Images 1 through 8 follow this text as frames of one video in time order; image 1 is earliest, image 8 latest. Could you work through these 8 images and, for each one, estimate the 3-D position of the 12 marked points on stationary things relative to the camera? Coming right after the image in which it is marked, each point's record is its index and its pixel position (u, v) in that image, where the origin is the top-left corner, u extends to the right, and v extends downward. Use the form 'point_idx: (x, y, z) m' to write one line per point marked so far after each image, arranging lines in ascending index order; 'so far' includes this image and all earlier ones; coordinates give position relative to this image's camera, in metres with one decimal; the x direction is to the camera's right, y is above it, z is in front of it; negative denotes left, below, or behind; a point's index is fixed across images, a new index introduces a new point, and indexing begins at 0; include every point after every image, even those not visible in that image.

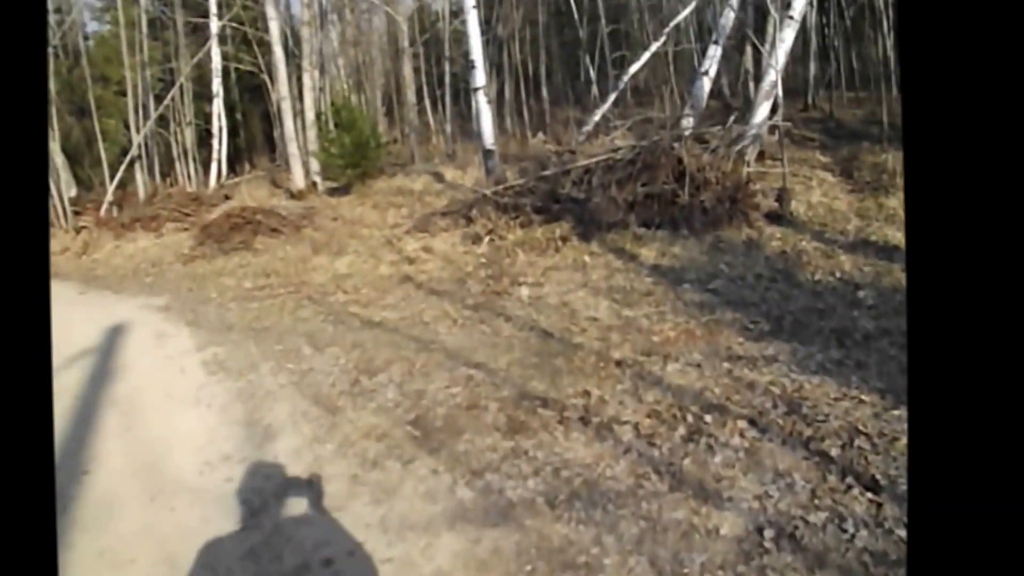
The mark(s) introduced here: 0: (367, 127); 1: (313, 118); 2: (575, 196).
0: (-0.5, +0.6, +3.5) m
1: (-0.7, +0.6, +3.4) m
2: (+0.2, +0.3, +3.4) m
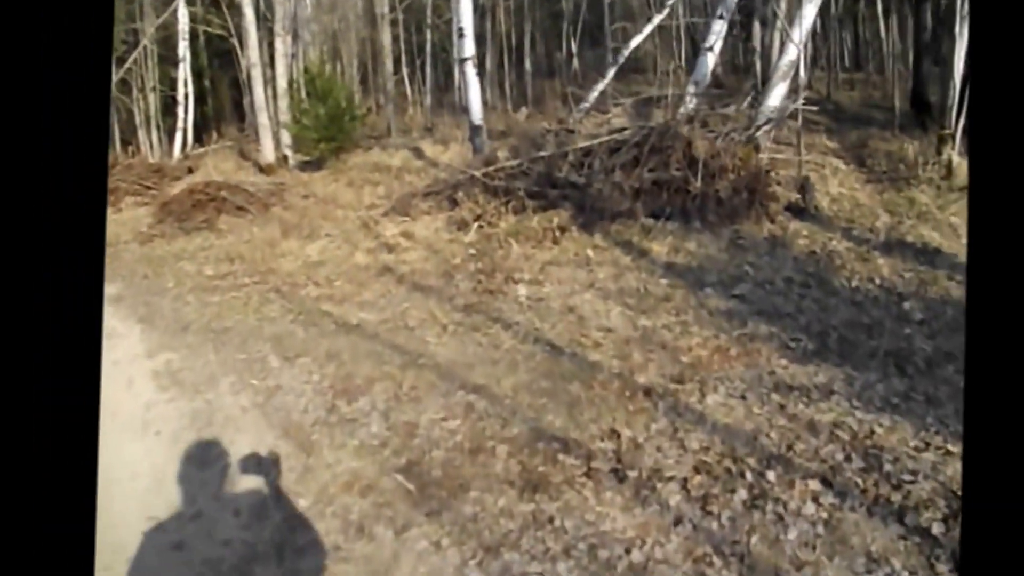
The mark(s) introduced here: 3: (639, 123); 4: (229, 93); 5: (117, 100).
0: (-0.5, +0.6, +3.1) m
1: (-0.7, +0.6, +3.0) m
2: (+0.2, +0.3, +3.1) m
3: (+0.4, +0.5, +3.1) m
4: (-0.9, +0.6, +3.0) m
5: (-1.2, +0.6, +3.0) m
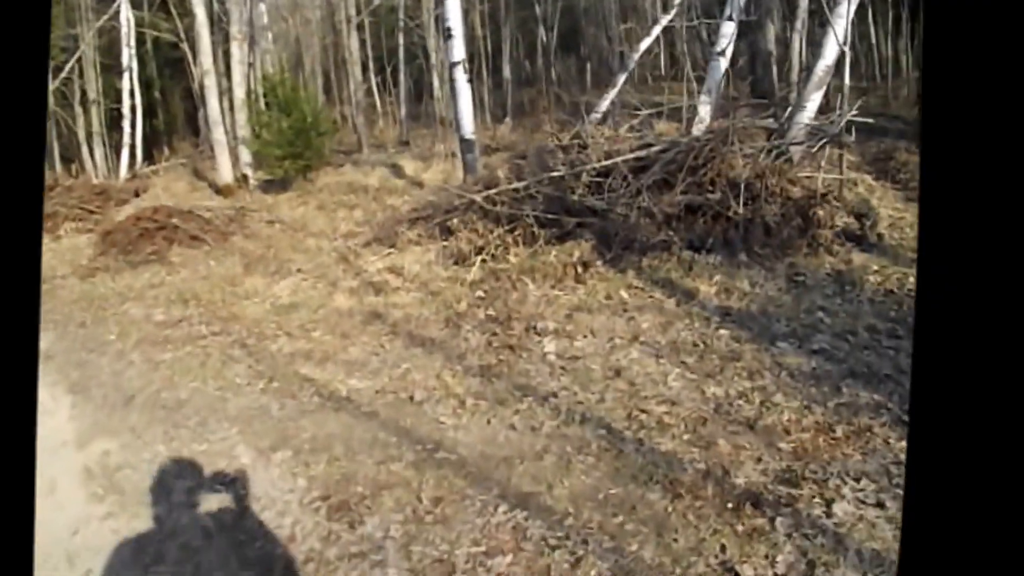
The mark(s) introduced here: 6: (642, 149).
0: (-0.5, +0.5, +2.6) m
1: (-0.7, +0.5, +2.5) m
2: (+0.2, +0.2, +2.6) m
3: (+0.4, +0.4, +2.6) m
4: (-0.9, +0.5, +2.5) m
5: (-1.2, +0.4, +2.4) m
6: (+0.3, +0.4, +2.6) m
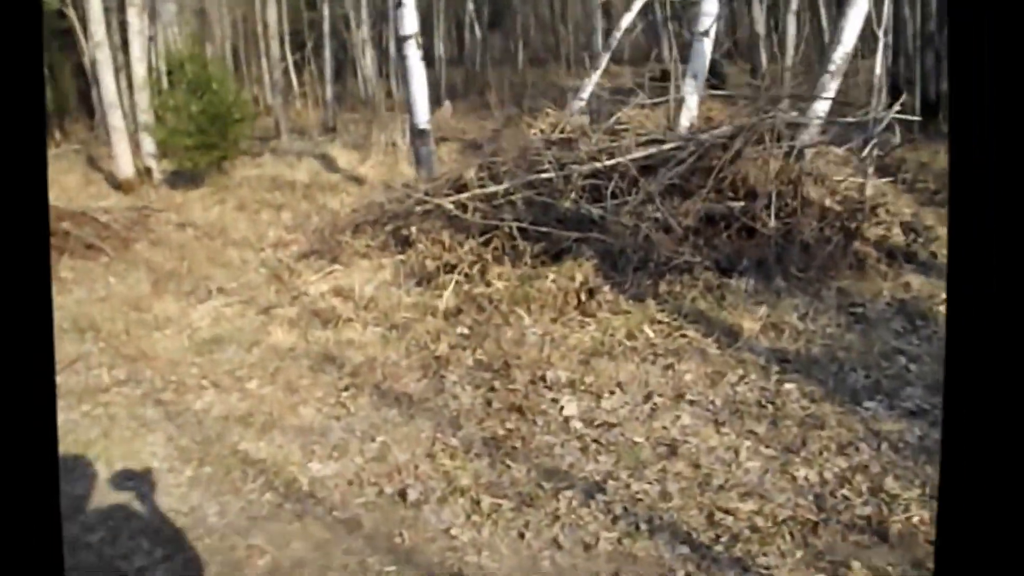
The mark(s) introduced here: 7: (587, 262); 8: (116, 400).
0: (-0.5, +0.4, +2.0) m
1: (-0.7, +0.4, +1.9) m
2: (+0.2, +0.2, +2.1) m
3: (+0.4, +0.3, +2.1) m
4: (-0.9, +0.4, +1.9) m
5: (-1.2, +0.4, +1.8) m
6: (+0.3, +0.3, +2.1) m
7: (+0.2, +0.1, +2.1) m
8: (-0.8, -0.2, +1.9) m
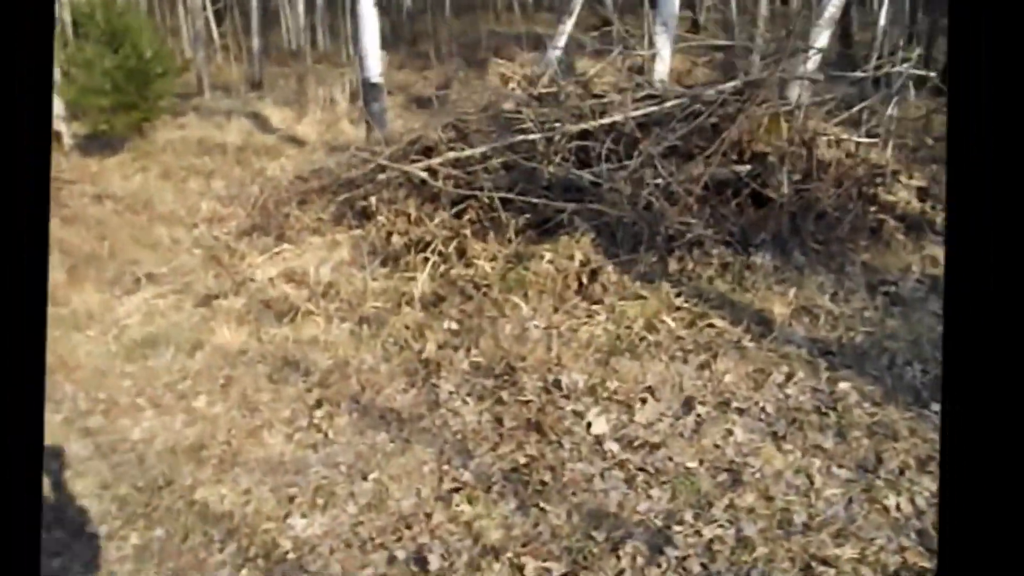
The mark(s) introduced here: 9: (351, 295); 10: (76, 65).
0: (-0.6, +0.4, +1.6) m
1: (-0.7, +0.4, +1.5) m
2: (+0.2, +0.2, +1.8) m
3: (+0.4, +0.4, +1.8) m
4: (-0.9, +0.4, +1.5) m
5: (-1.2, +0.4, +1.3) m
6: (+0.3, +0.3, +1.8) m
7: (+0.1, +0.1, +1.8) m
8: (-0.8, -0.2, +1.5) m
9: (-0.3, 0.0, +1.8) m
10: (-0.7, +0.4, +1.6) m
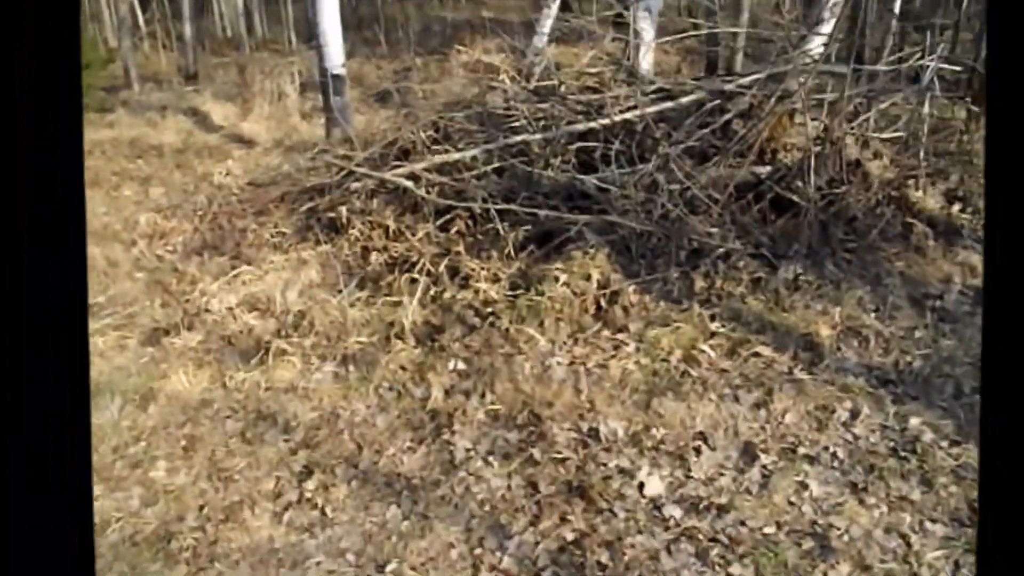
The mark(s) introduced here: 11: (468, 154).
0: (-0.6, +0.4, +1.3) m
1: (-0.7, +0.4, +1.2) m
2: (+0.1, +0.2, +1.6) m
3: (+0.3, +0.4, +1.6) m
4: (-0.9, +0.3, +1.2) m
5: (-1.2, +0.3, +1.0) m
6: (+0.3, +0.3, +1.6) m
7: (+0.1, +0.1, +1.6) m
8: (-0.7, -0.3, +1.2) m
9: (-0.3, -0.1, +1.5) m
10: (-0.7, +0.3, +1.3) m
11: (-0.1, +0.2, +1.5) m
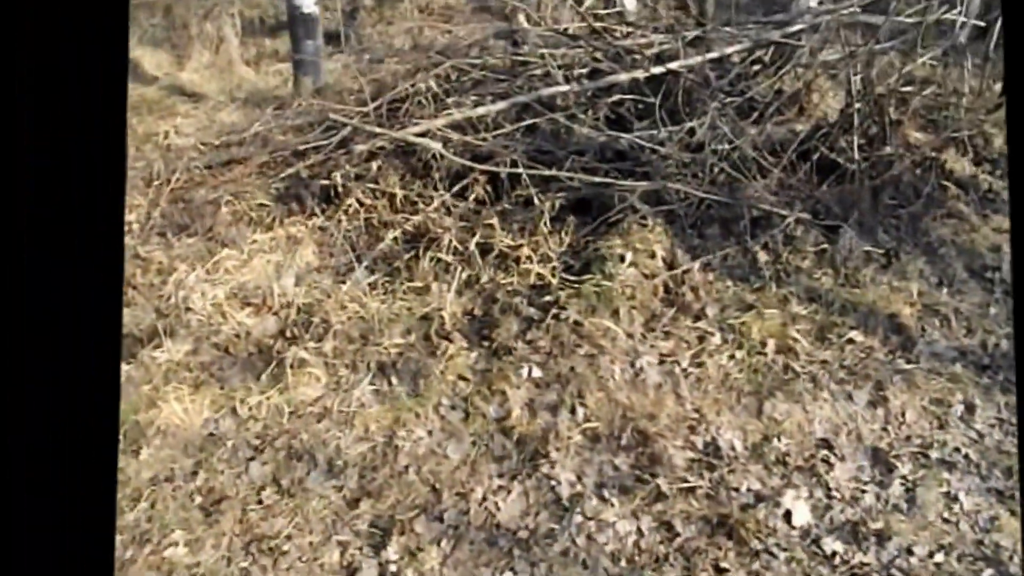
0: (-0.5, +0.4, +1.0) m
1: (-0.6, +0.4, +0.9) m
2: (+0.2, +0.2, +1.4) m
3: (+0.4, +0.4, +1.4) m
4: (-0.8, +0.3, +0.8) m
5: (-1.0, +0.2, +0.6) m
6: (+0.3, +0.3, +1.4) m
7: (+0.2, +0.1, +1.3) m
8: (-0.6, -0.3, +0.9) m
9: (-0.2, 0.0, +1.3) m
10: (-0.6, +0.3, +0.9) m
11: (0.0, +0.2, +1.3) m
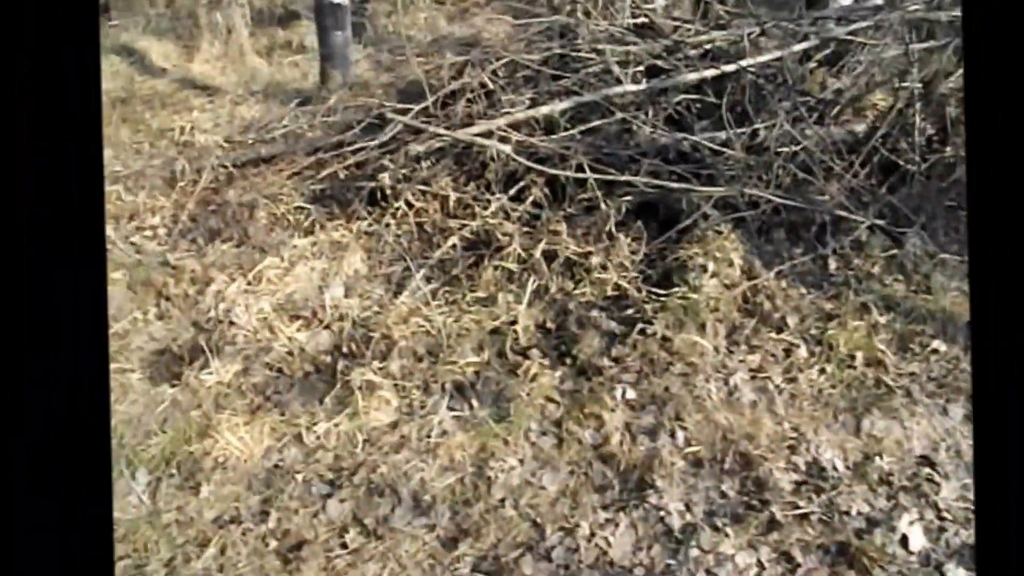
0: (-0.4, +0.3, +0.9) m
1: (-0.5, +0.3, +0.8) m
2: (+0.3, +0.2, +1.3) m
3: (+0.4, +0.4, +1.4) m
4: (-0.7, +0.3, +0.7) m
5: (-0.9, +0.2, +0.5) m
6: (+0.4, +0.3, +1.3) m
7: (+0.2, +0.1, +1.3) m
8: (-0.5, -0.3, +0.8) m
9: (-0.2, -0.1, +1.2) m
10: (-0.5, +0.3, +0.8) m
11: (+0.1, +0.2, +1.2) m
